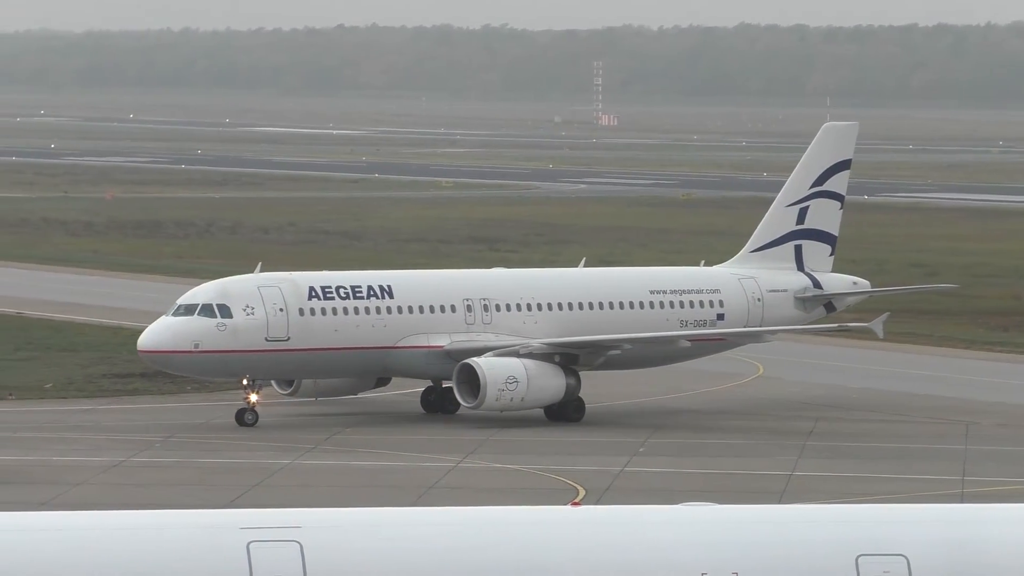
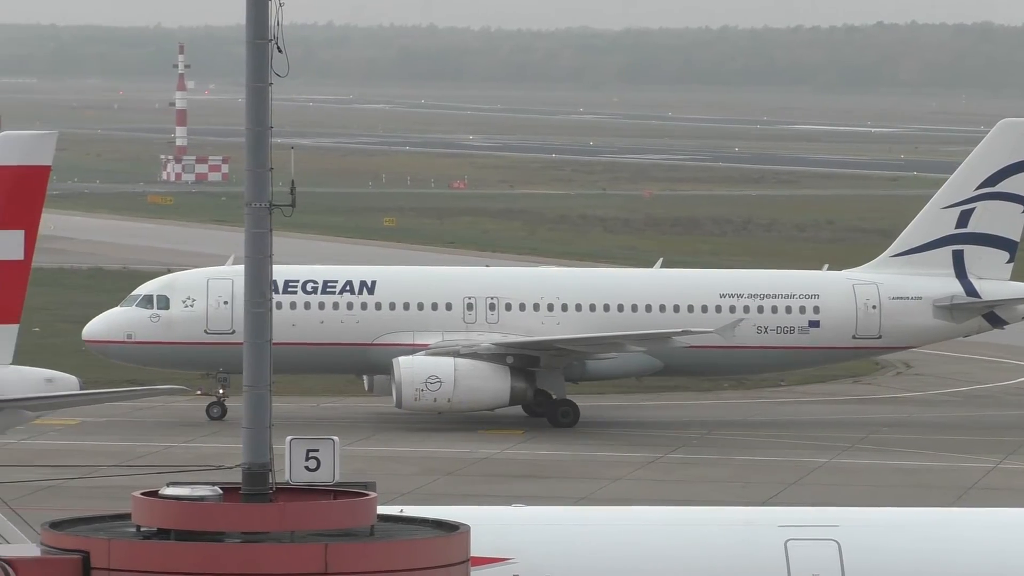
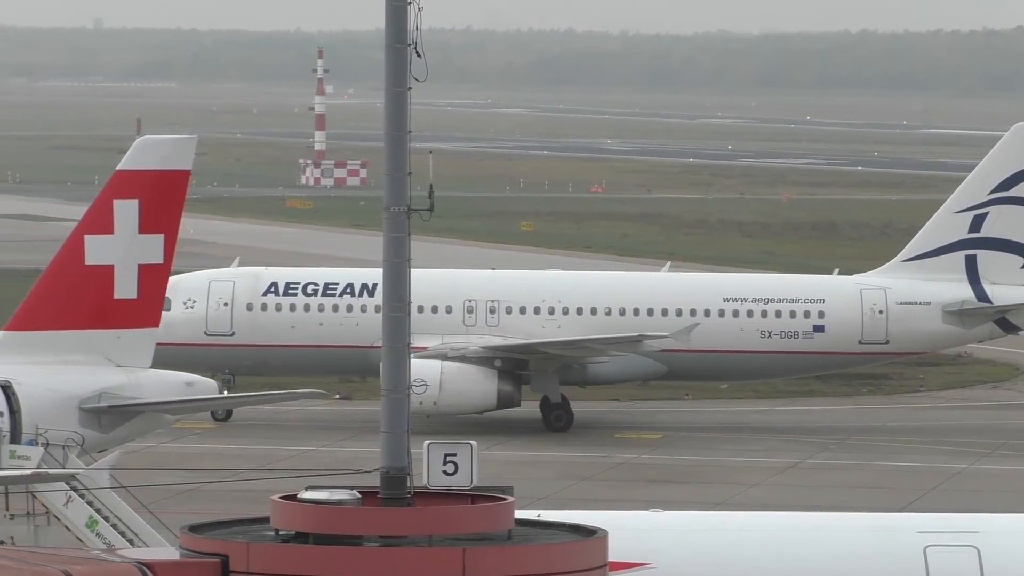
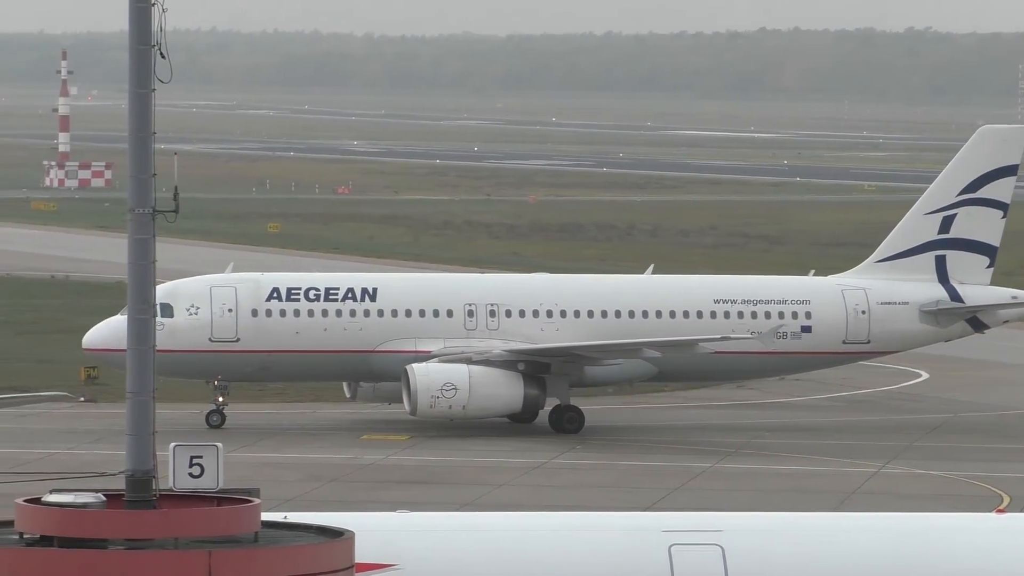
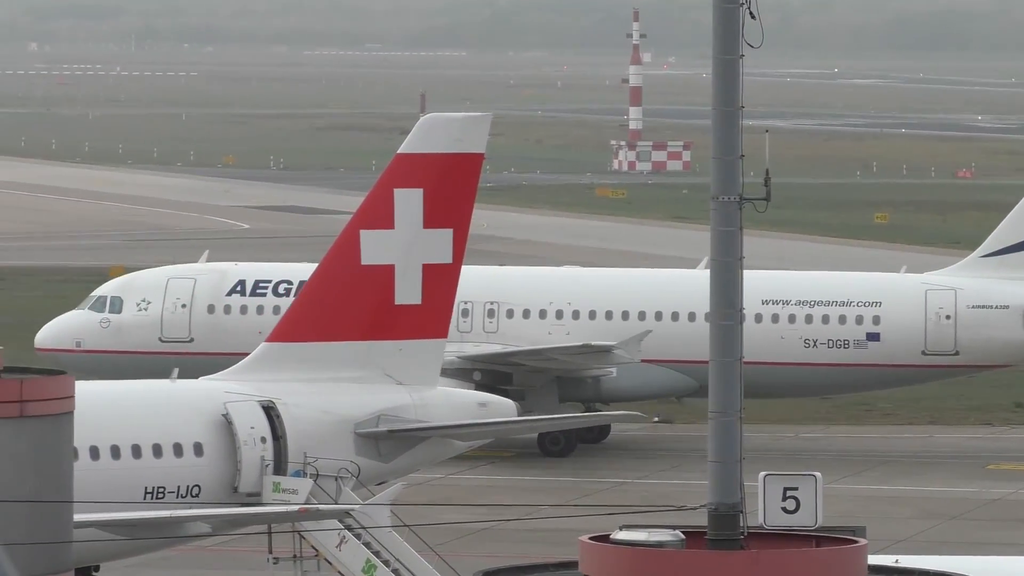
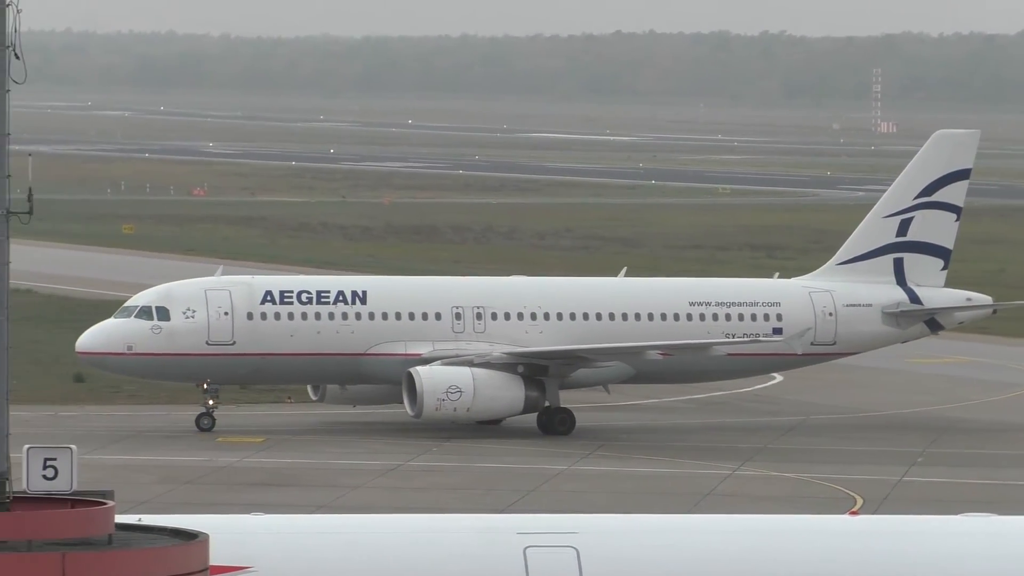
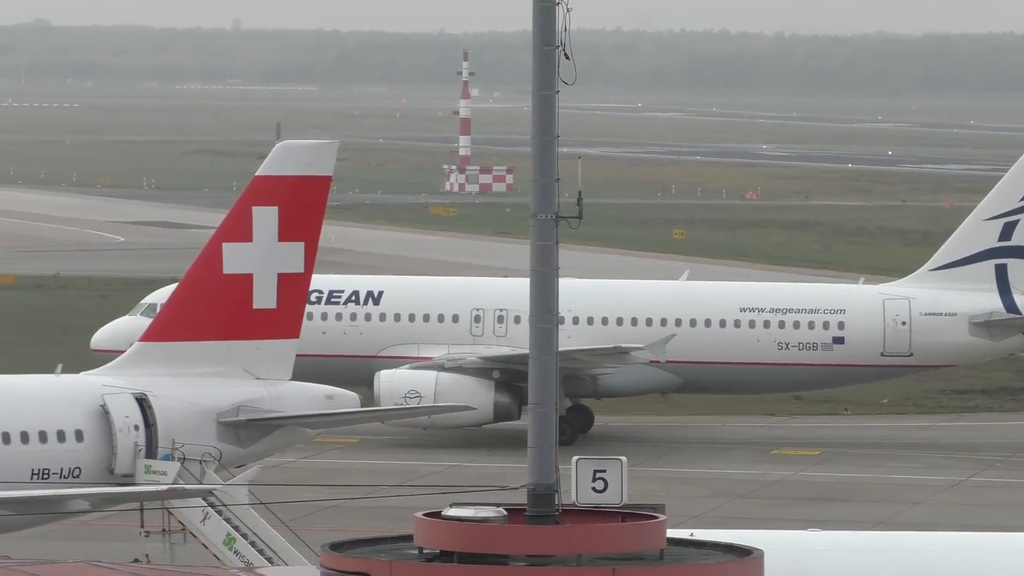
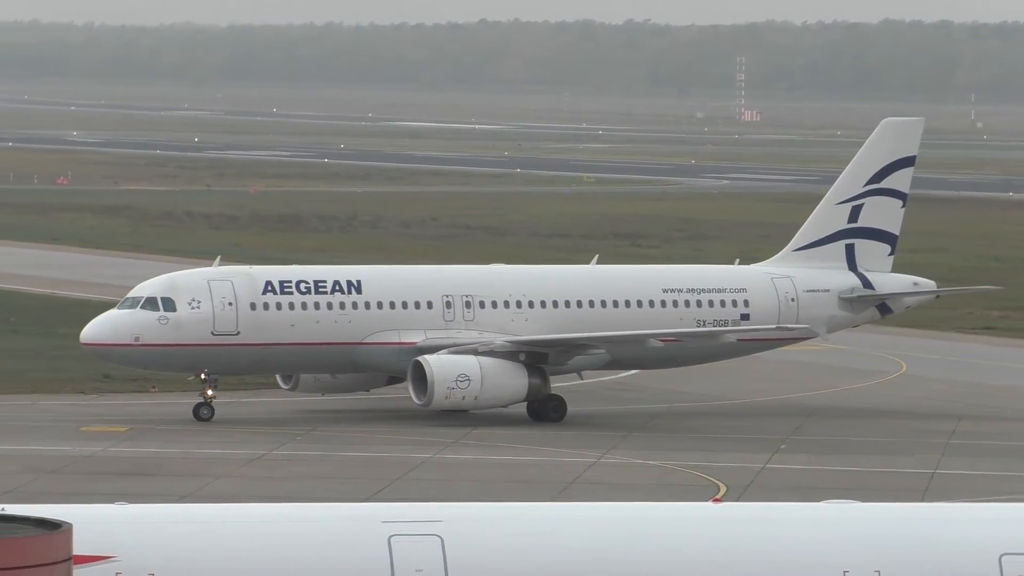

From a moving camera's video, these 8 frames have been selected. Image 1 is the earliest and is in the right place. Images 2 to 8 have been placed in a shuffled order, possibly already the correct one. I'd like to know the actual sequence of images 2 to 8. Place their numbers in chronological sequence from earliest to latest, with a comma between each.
8, 6, 4, 2, 3, 7, 5
